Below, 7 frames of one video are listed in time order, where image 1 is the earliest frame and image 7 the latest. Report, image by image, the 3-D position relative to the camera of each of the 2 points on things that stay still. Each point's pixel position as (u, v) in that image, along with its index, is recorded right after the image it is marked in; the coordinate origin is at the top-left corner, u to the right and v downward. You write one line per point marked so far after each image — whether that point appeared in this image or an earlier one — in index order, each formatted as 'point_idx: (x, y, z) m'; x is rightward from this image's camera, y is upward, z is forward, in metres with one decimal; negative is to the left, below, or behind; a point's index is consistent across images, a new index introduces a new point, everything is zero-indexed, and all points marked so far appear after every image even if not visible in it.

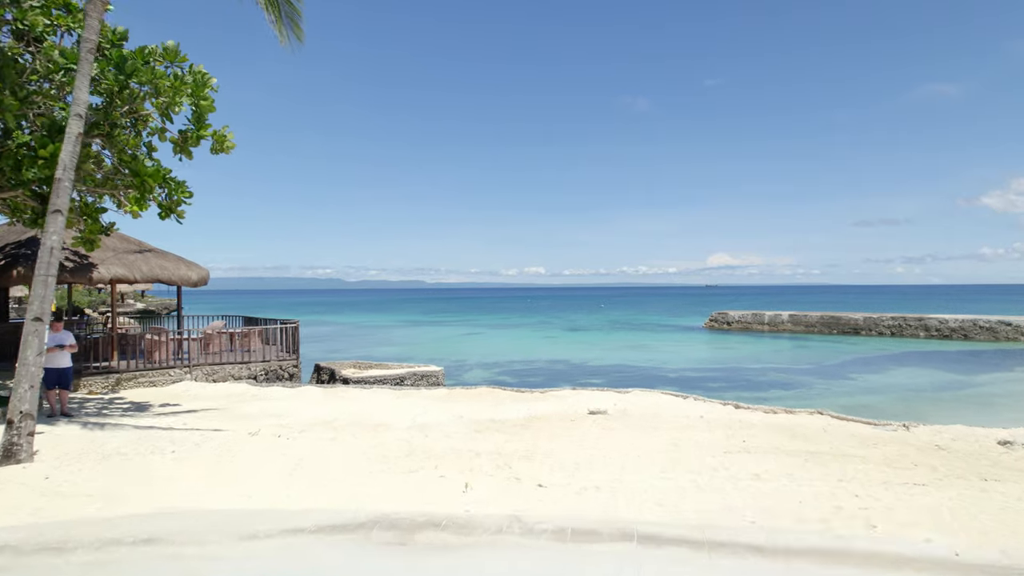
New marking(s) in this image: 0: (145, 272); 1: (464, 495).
0: (-8.0, +0.4, +12.7) m
1: (-0.4, -1.8, +5.0) m
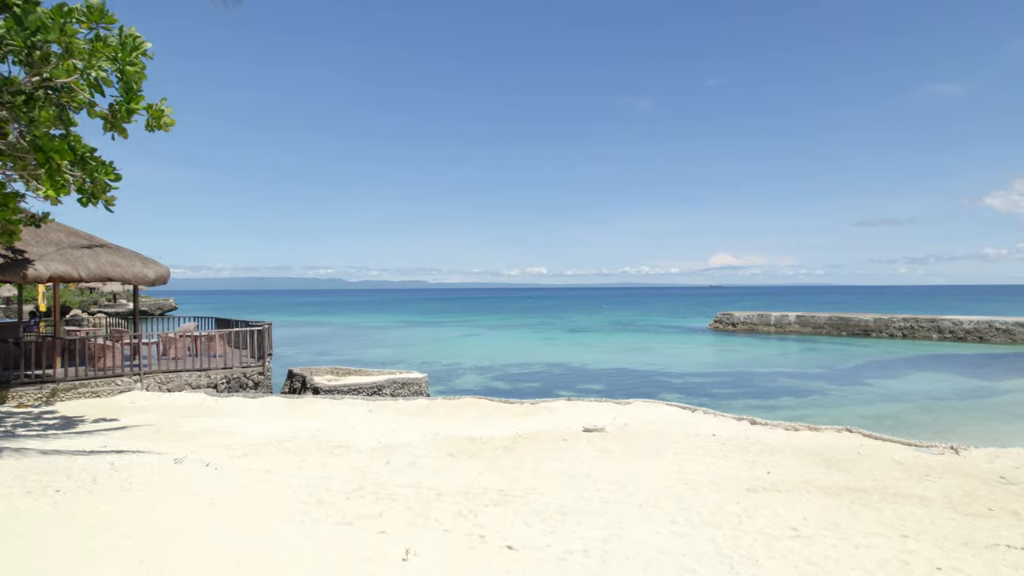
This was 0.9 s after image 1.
0: (-8.3, +0.4, +11.4) m
1: (-0.7, -1.8, +3.7) m
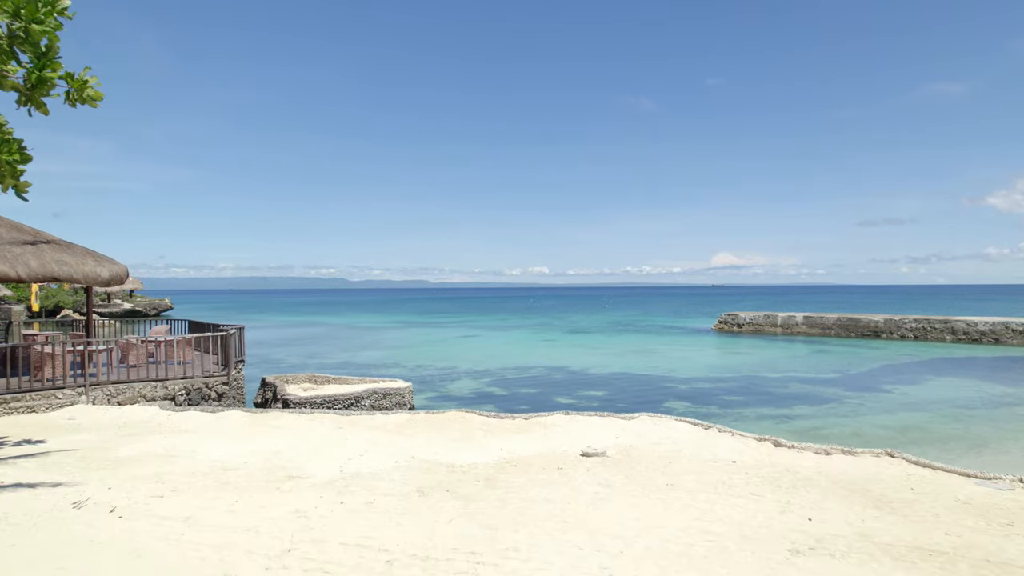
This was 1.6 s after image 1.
0: (-8.4, +0.4, +10.2) m
1: (-0.9, -1.8, +2.5) m
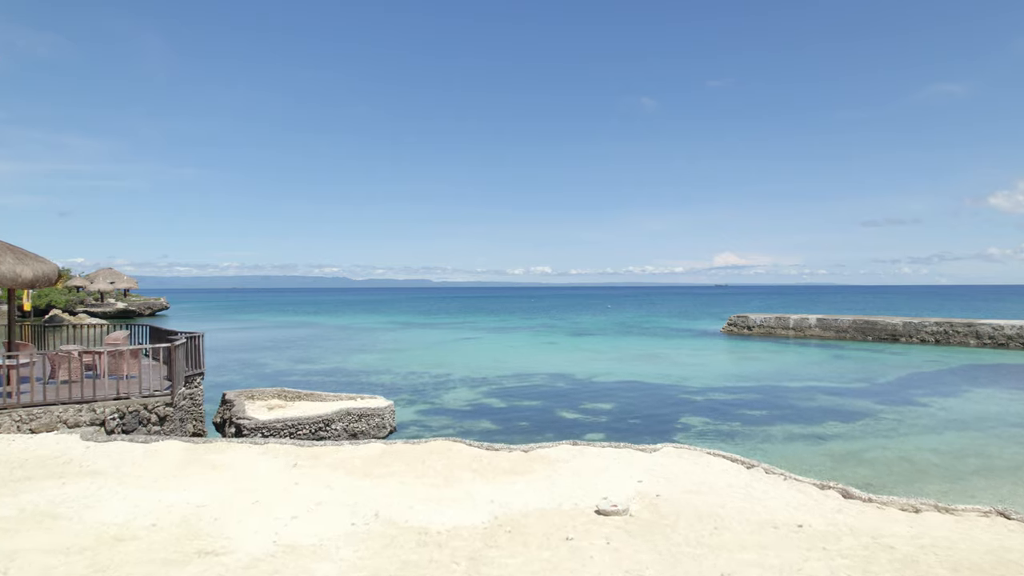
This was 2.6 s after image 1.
0: (-8.5, +0.3, +8.5) m
1: (-0.9, -1.9, +0.7) m
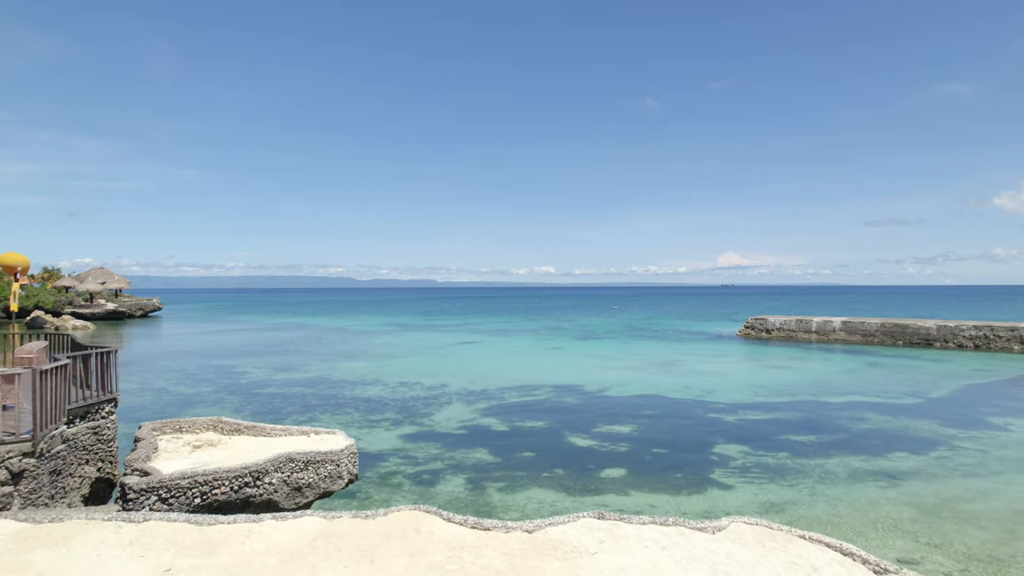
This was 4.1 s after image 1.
0: (-8.5, +0.3, +5.8) m
1: (-1.0, -1.9, -2.0) m
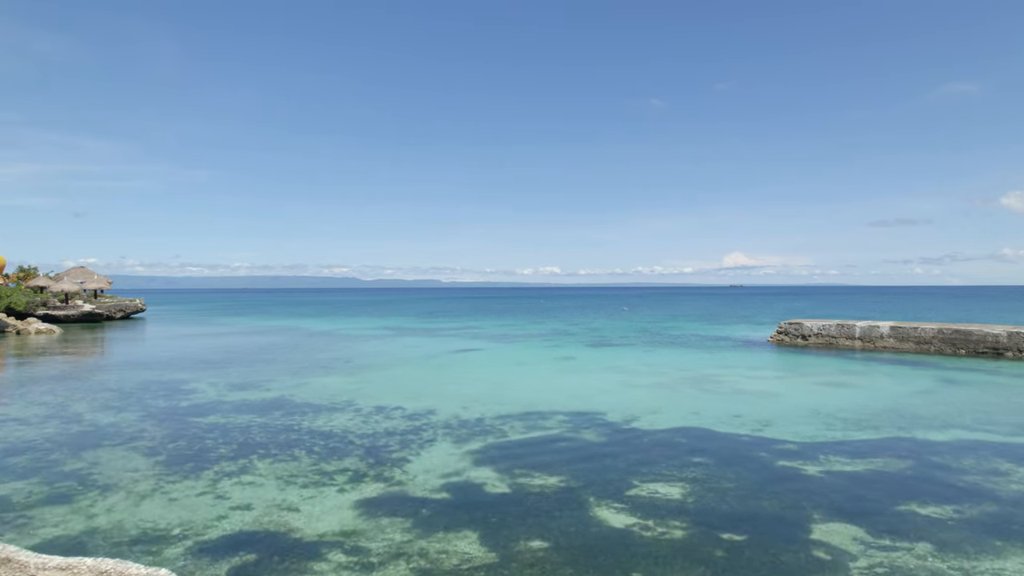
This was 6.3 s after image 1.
0: (-8.5, +0.2, +1.4) m
1: (-1.1, -2.0, -6.5) m
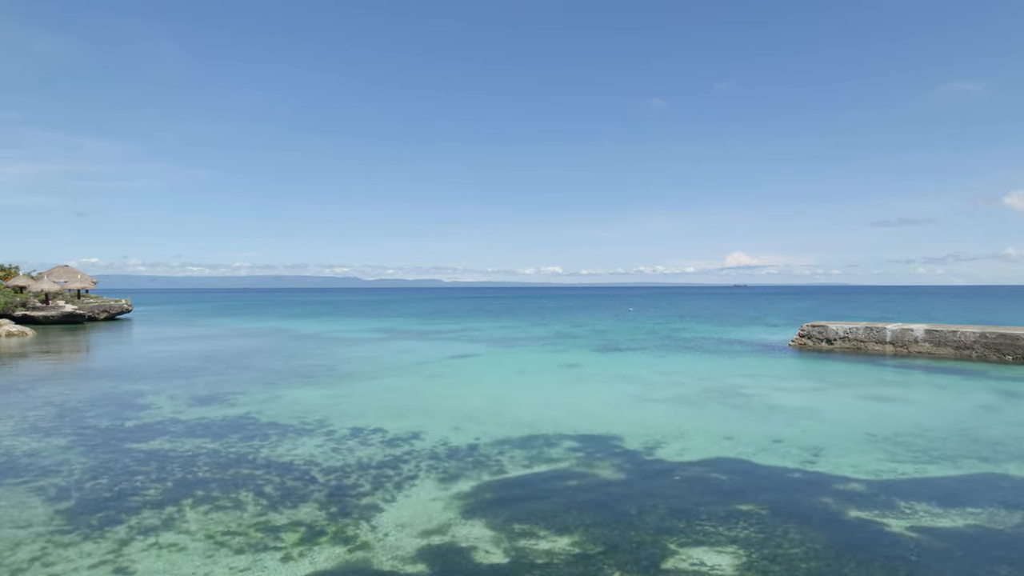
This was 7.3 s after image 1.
0: (-8.6, +0.2, -1.4) m
1: (-1.2, -2.0, -9.3) m
